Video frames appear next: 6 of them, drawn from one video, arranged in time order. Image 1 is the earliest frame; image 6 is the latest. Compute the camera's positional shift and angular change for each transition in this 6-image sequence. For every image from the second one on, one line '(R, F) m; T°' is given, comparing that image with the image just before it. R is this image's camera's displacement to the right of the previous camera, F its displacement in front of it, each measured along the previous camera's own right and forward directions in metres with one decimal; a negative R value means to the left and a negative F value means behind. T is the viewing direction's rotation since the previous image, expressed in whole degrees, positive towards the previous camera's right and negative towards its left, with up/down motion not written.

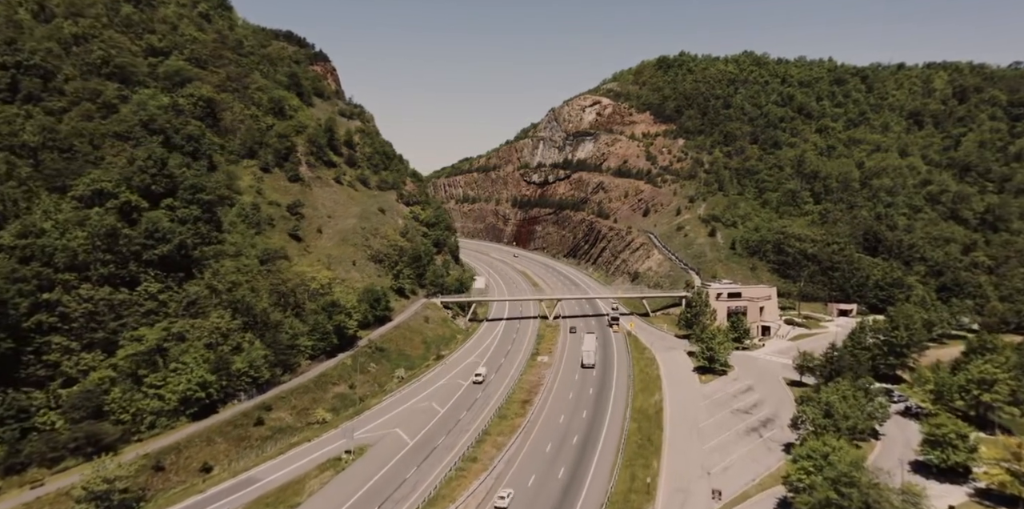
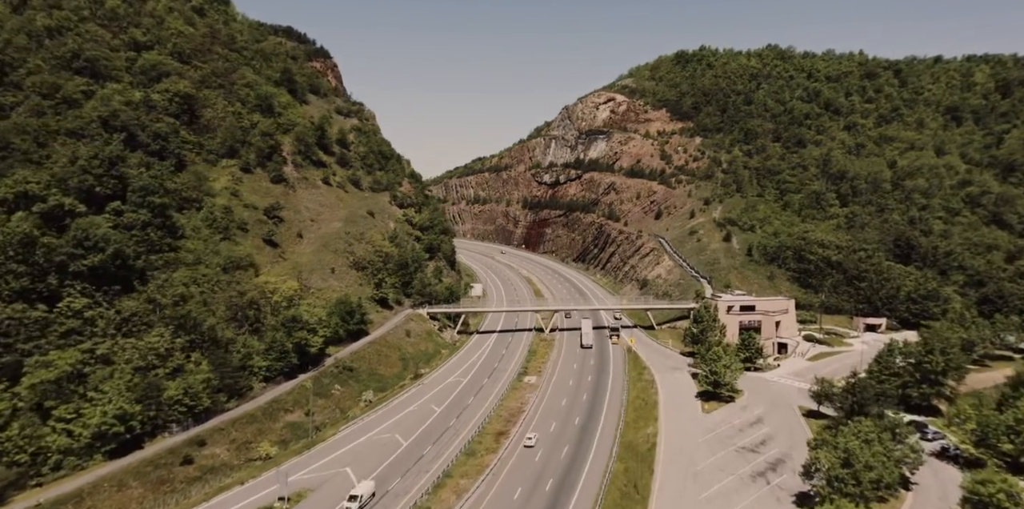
(+5.2, +8.7) m; -2°
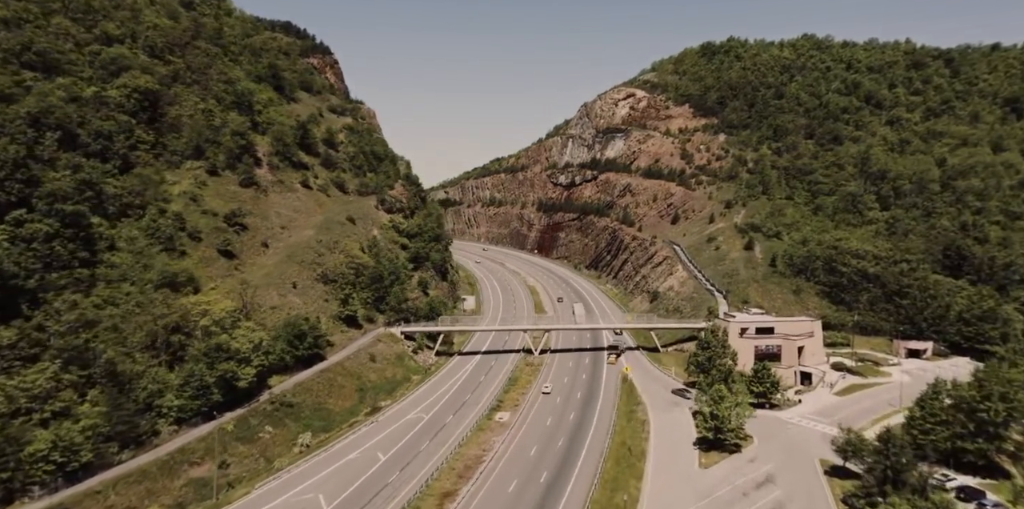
(+7.4, +12.0) m; -3°
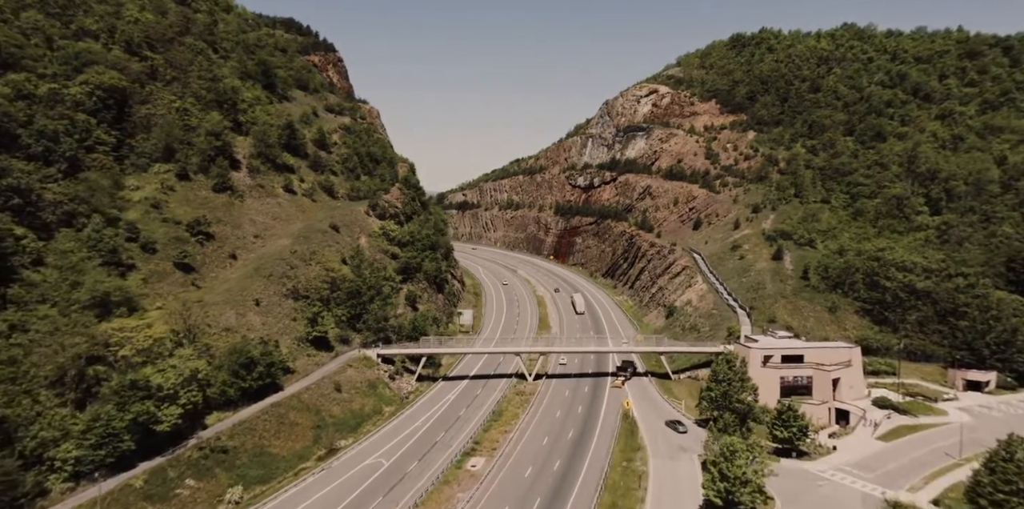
(+5.5, +11.0) m; -3°
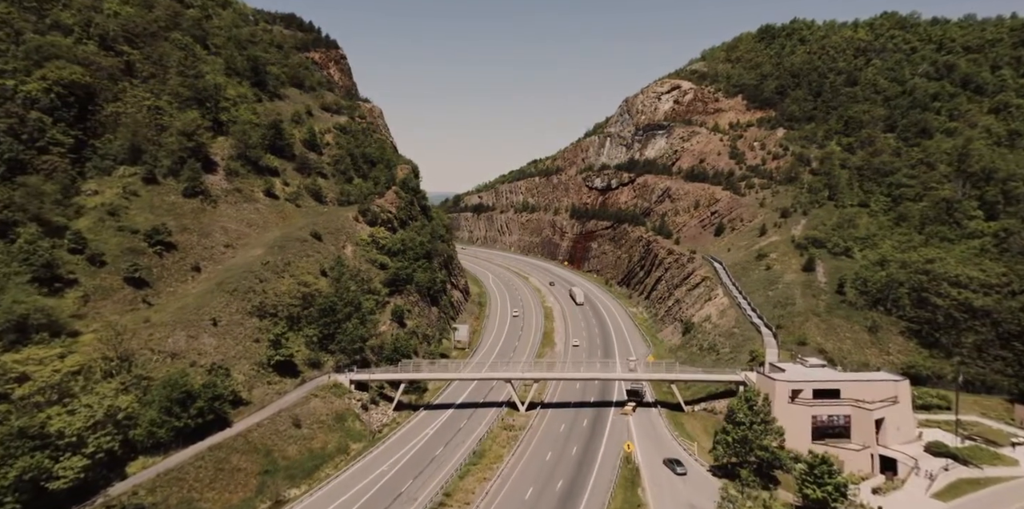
(+4.3, +10.1) m; -2°
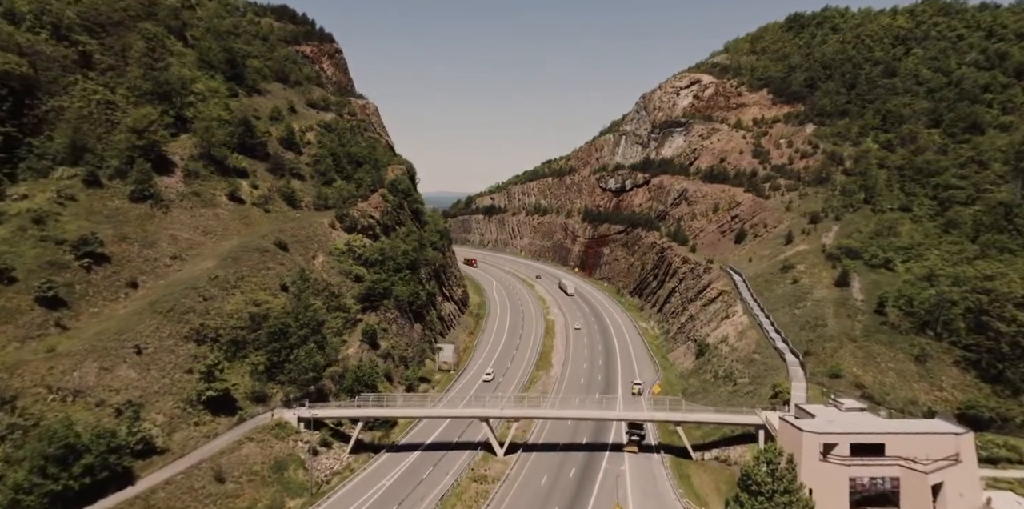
(+4.8, +11.5) m; -2°
